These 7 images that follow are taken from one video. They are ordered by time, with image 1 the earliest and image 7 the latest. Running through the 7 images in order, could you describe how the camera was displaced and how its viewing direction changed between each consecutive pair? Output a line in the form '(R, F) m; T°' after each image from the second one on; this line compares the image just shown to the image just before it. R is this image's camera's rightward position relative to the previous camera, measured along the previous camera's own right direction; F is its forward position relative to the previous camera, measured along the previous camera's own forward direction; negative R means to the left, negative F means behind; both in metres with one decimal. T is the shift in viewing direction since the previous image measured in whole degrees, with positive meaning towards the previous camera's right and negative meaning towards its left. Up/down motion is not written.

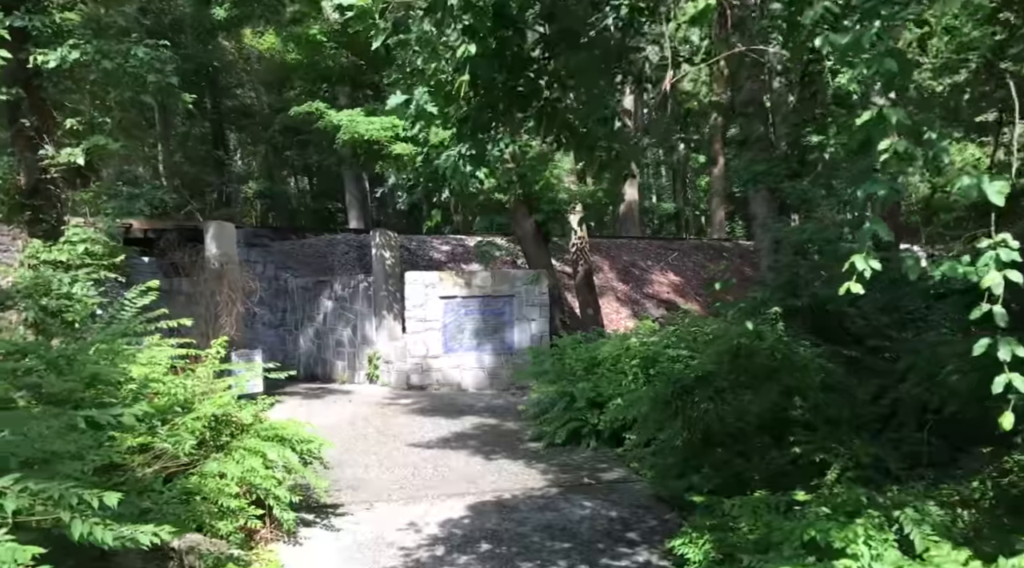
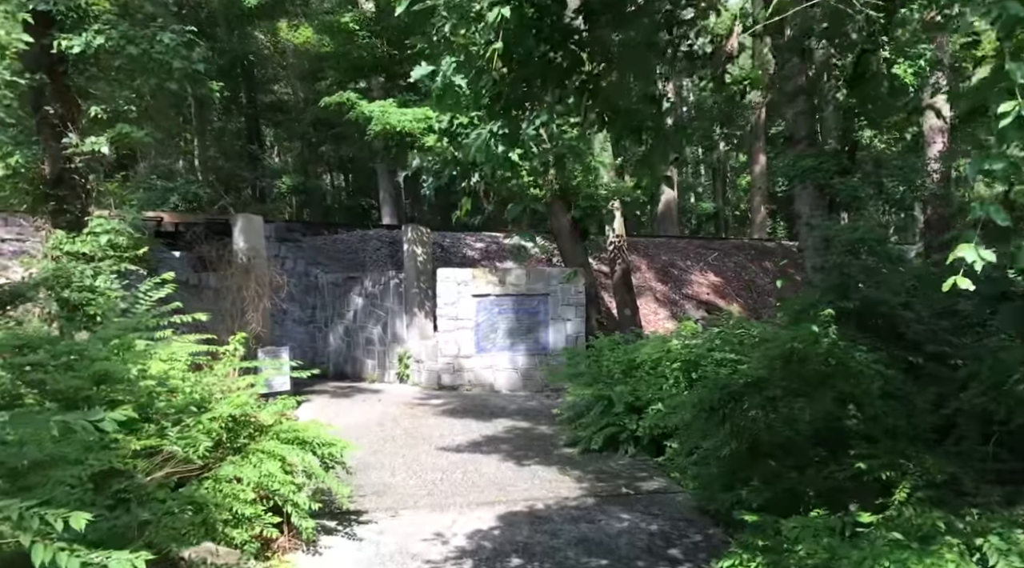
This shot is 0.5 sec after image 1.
(0.0, +0.4) m; -2°
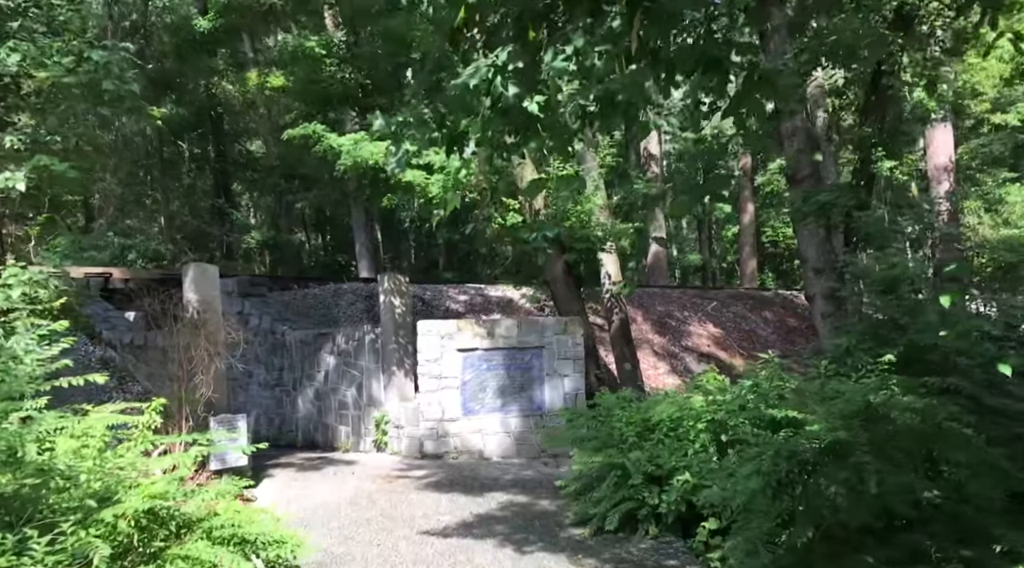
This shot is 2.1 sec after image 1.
(-0.1, +1.3) m; +1°
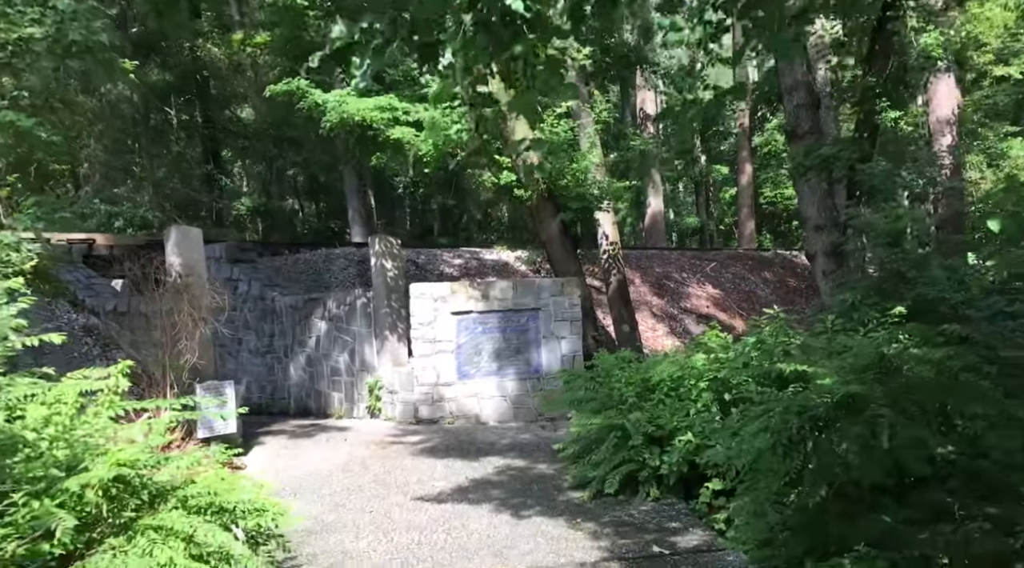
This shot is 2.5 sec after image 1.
(0.0, +0.3) m; 0°
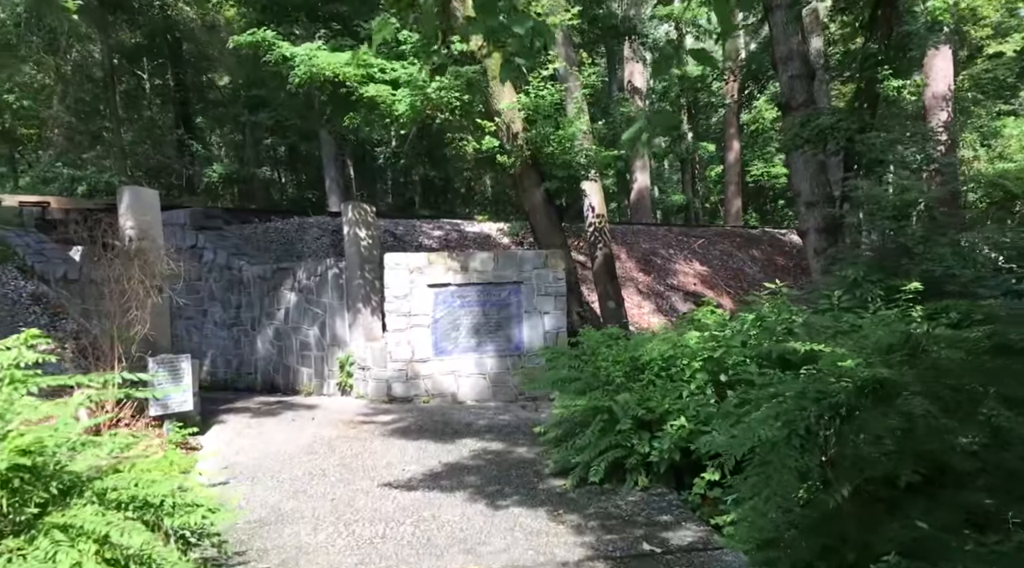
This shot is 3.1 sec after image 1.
(0.0, +0.6) m; +1°
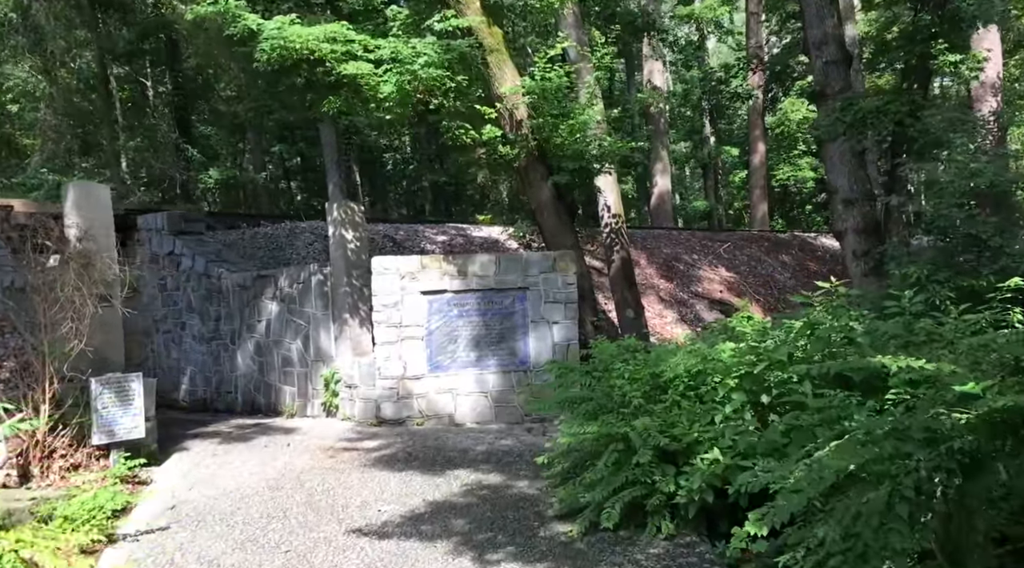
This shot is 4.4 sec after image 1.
(+0.2, +1.1) m; -1°
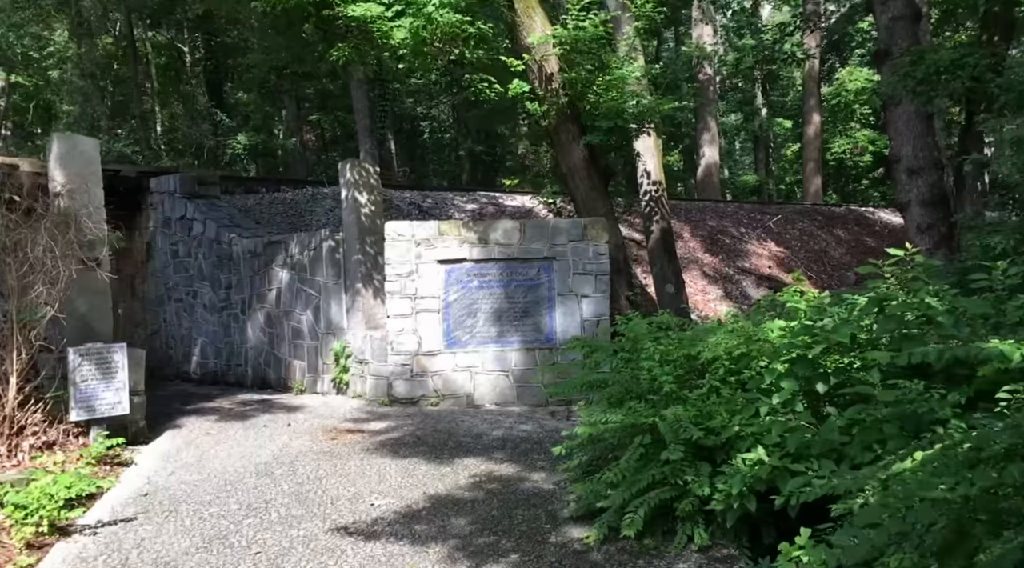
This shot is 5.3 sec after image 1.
(+0.2, +0.8) m; -3°
